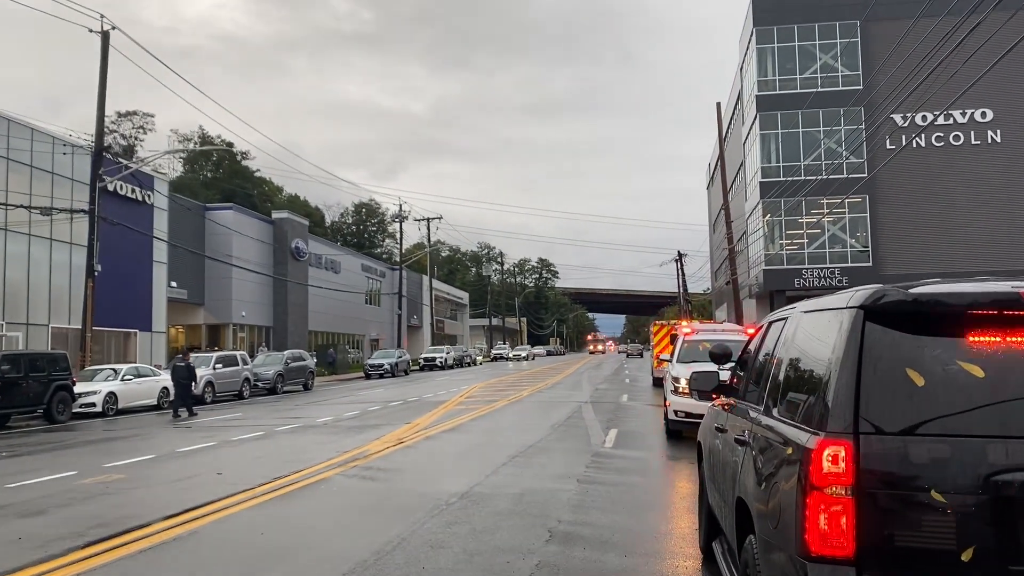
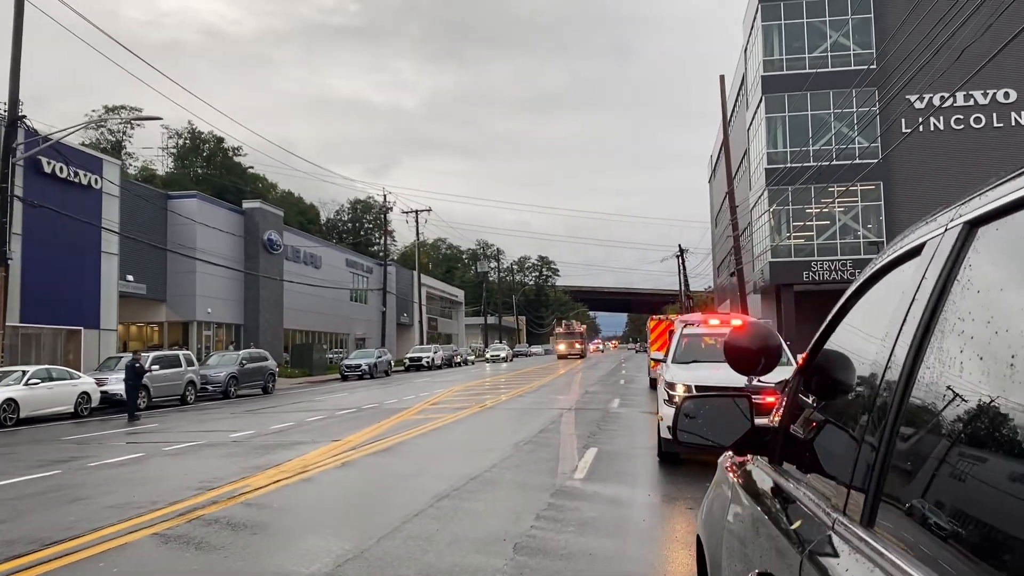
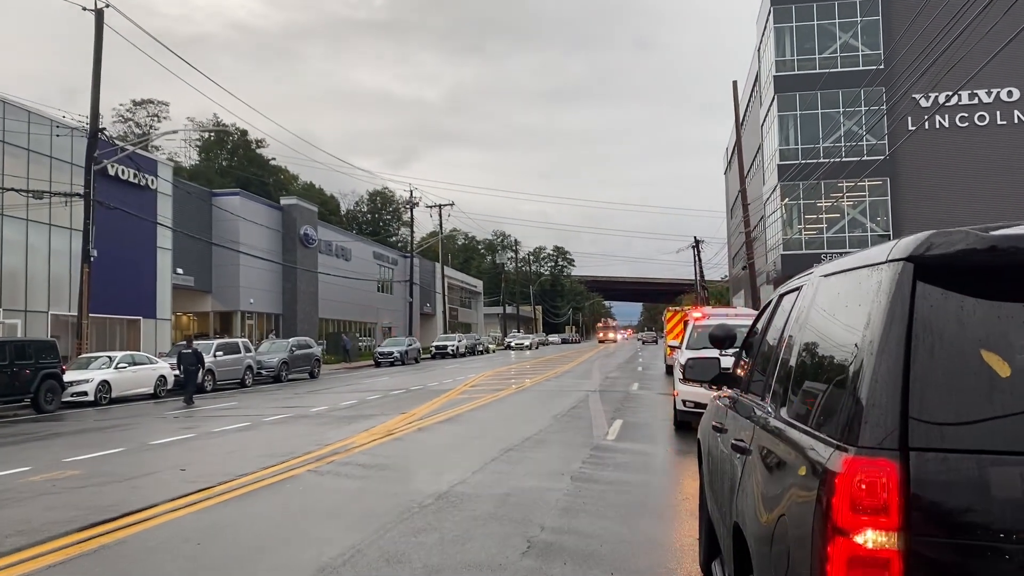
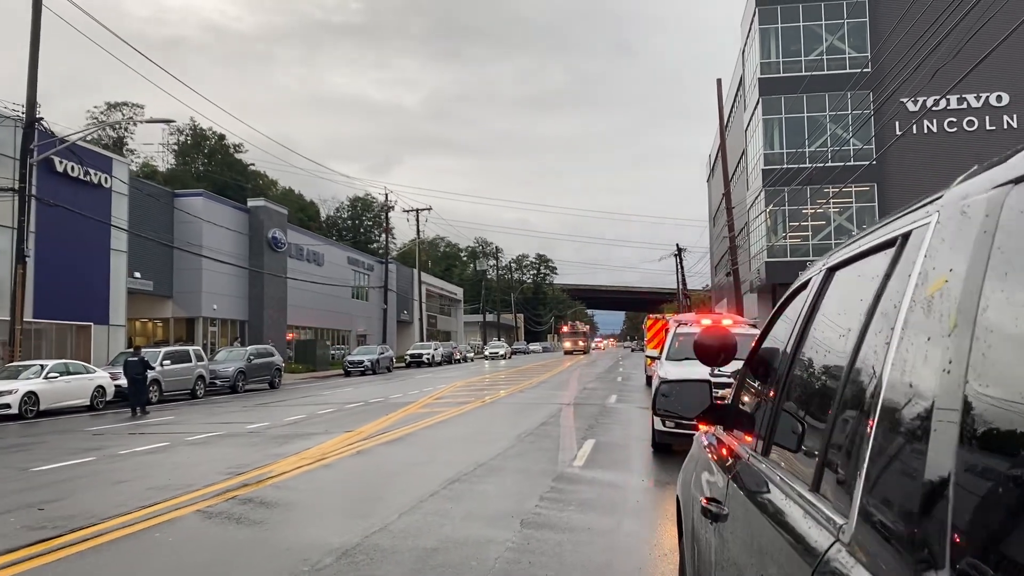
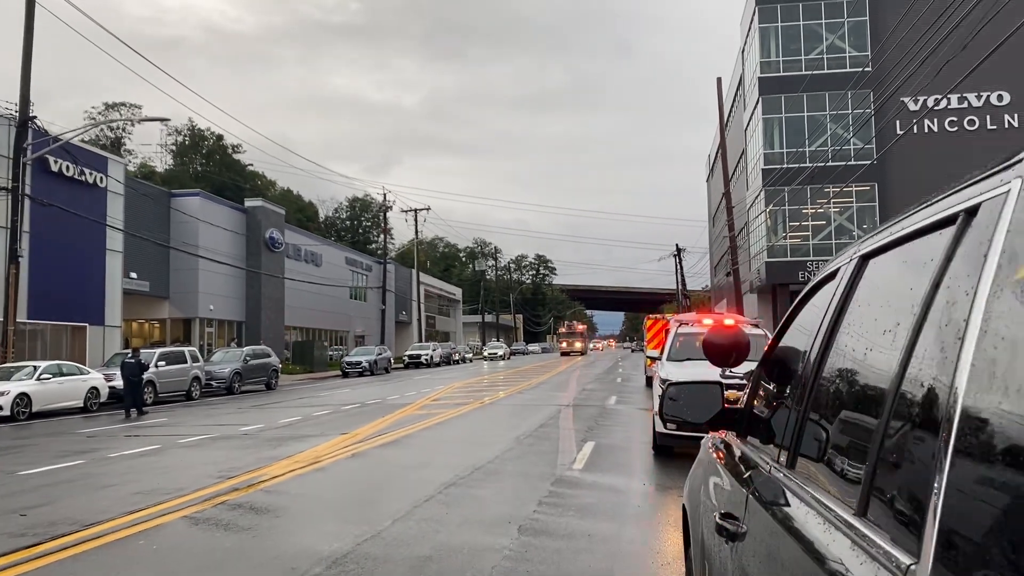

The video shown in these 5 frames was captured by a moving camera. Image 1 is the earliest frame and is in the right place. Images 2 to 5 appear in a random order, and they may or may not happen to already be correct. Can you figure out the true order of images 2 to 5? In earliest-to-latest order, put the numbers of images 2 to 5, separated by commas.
3, 4, 5, 2
